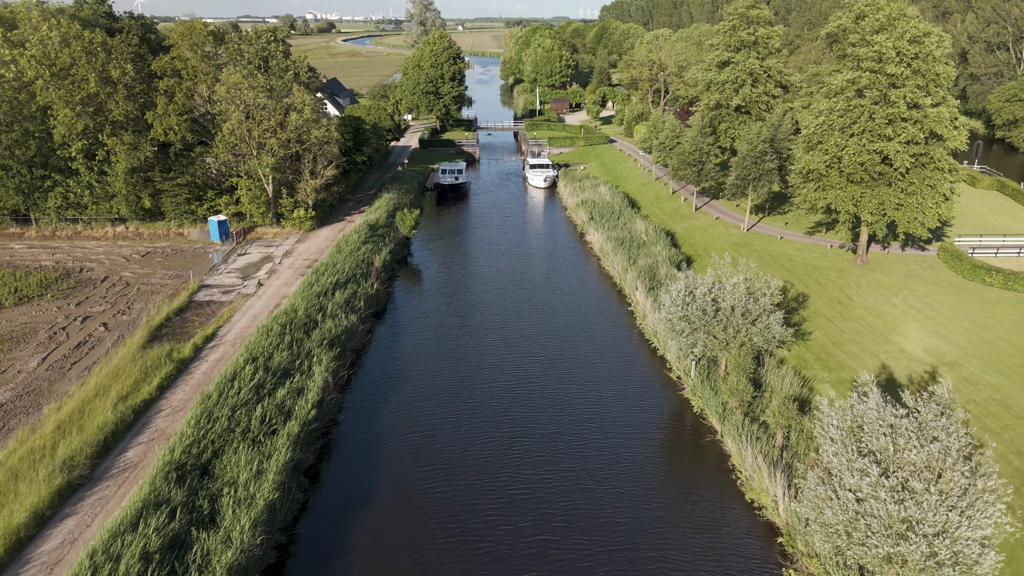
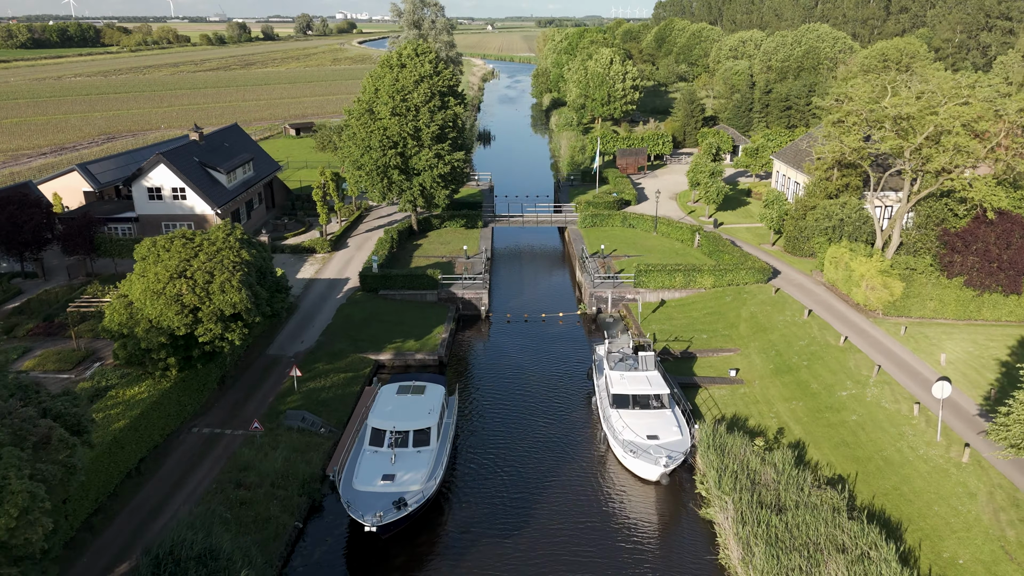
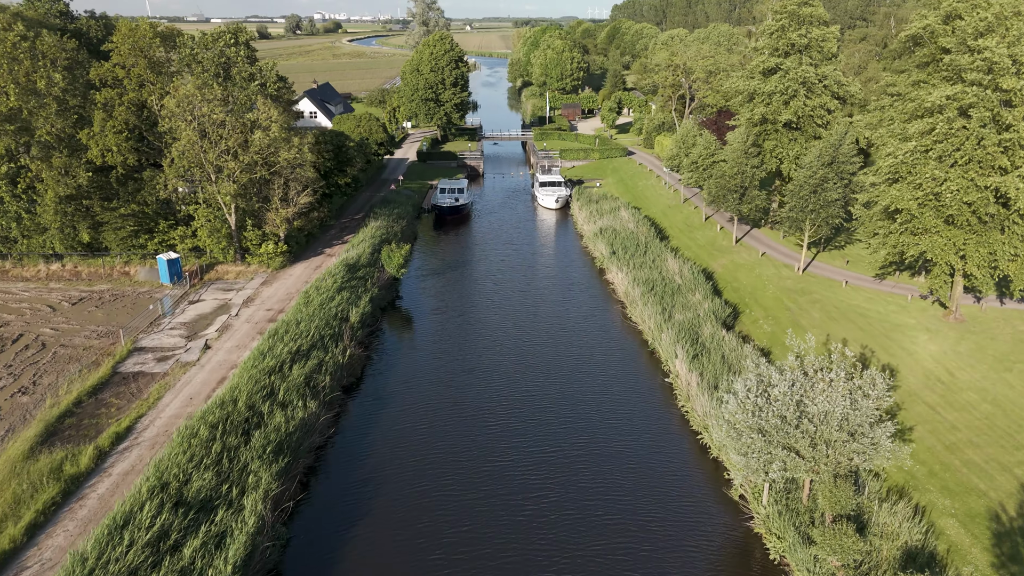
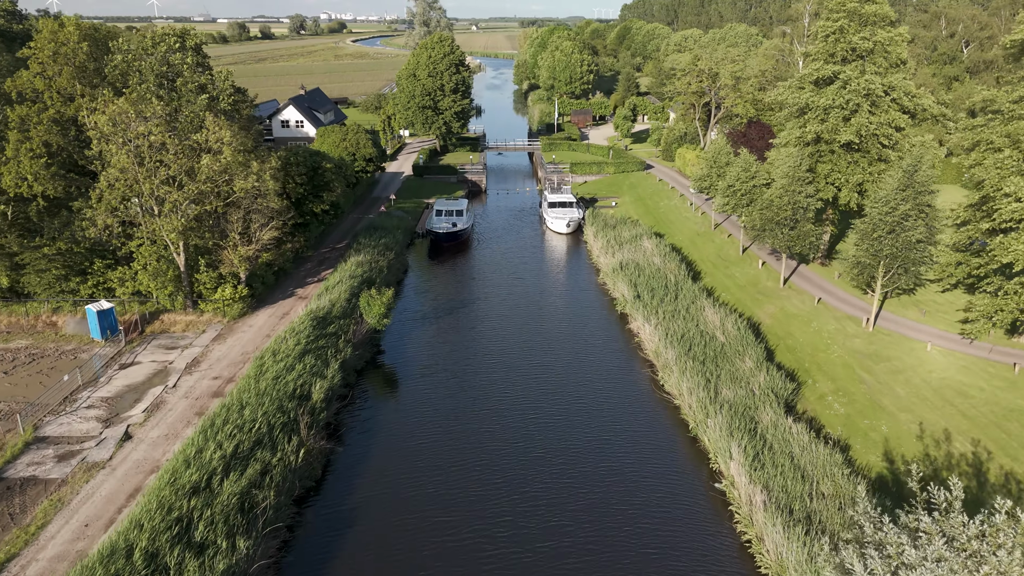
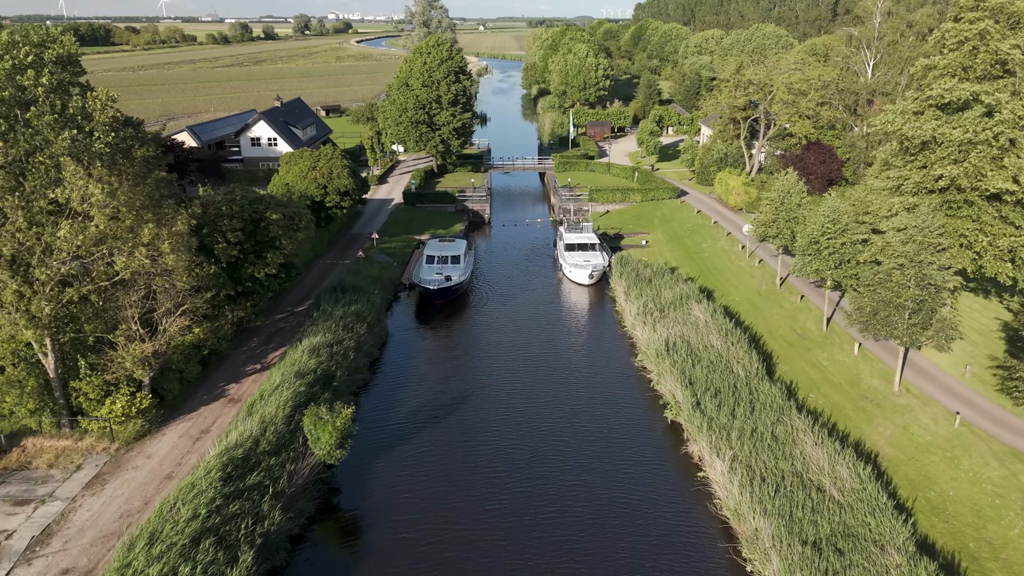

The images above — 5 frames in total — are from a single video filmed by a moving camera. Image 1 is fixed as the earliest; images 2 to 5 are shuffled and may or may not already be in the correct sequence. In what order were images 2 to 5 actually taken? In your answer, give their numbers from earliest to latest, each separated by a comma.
3, 4, 5, 2
